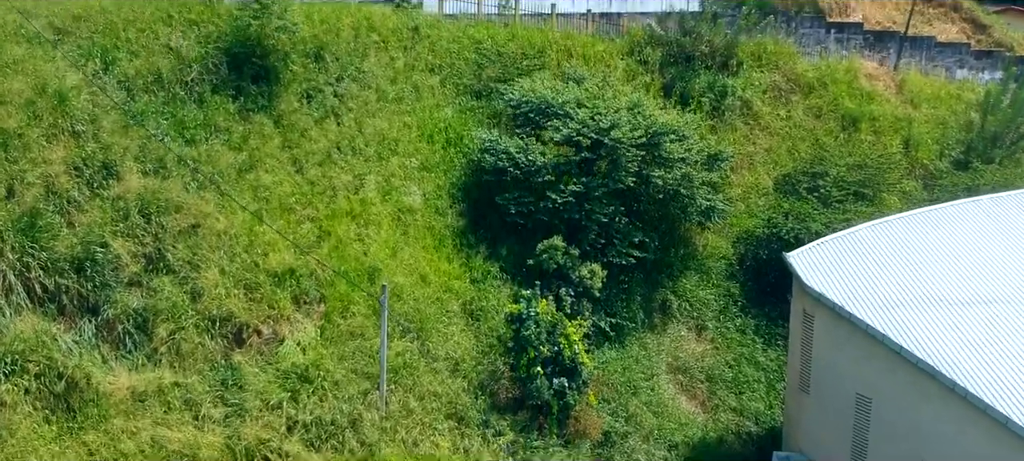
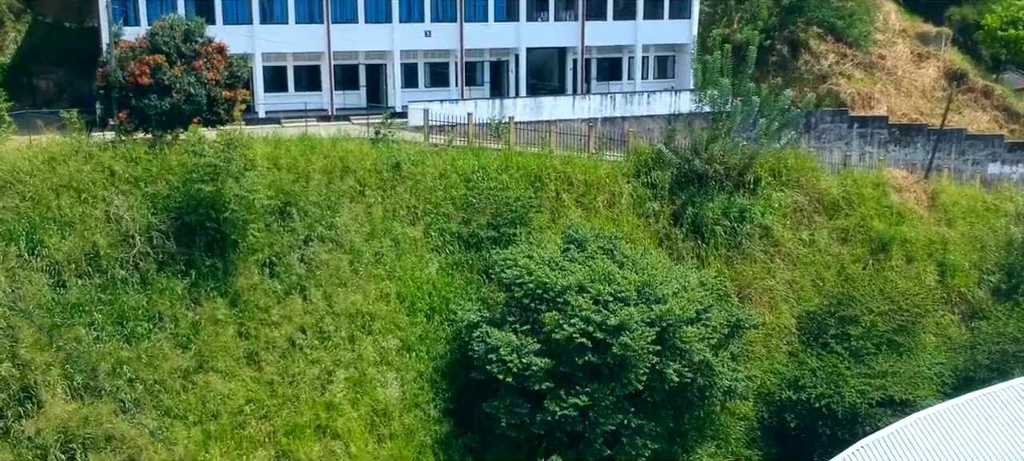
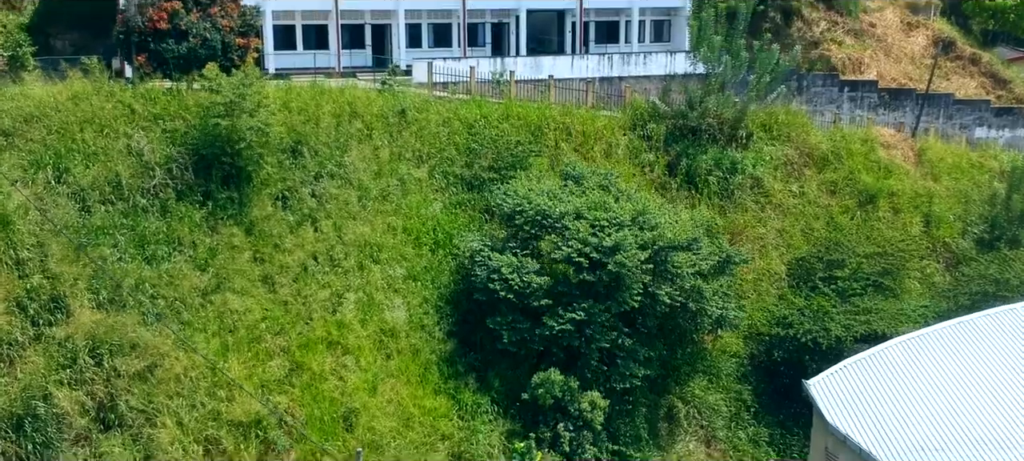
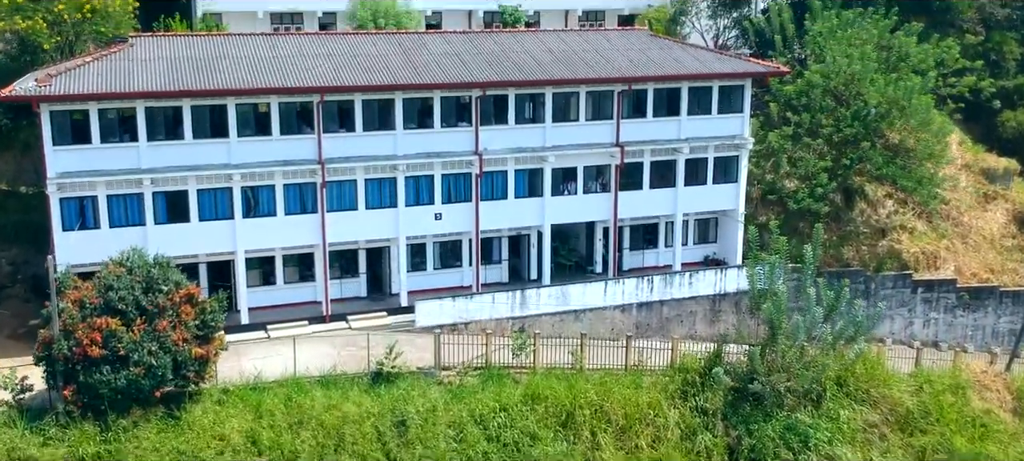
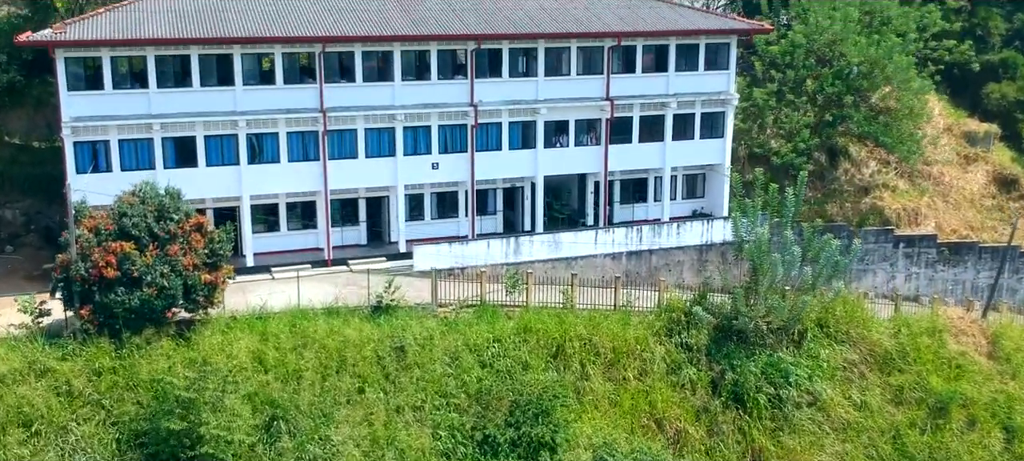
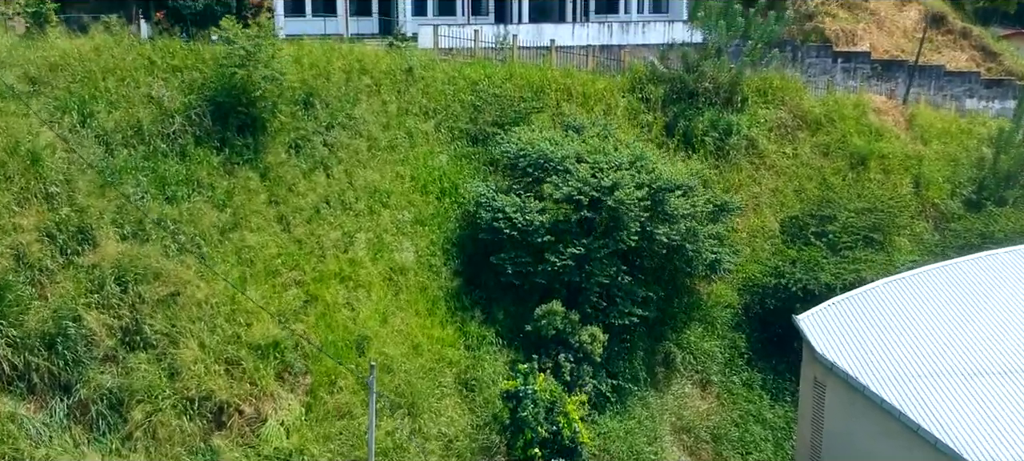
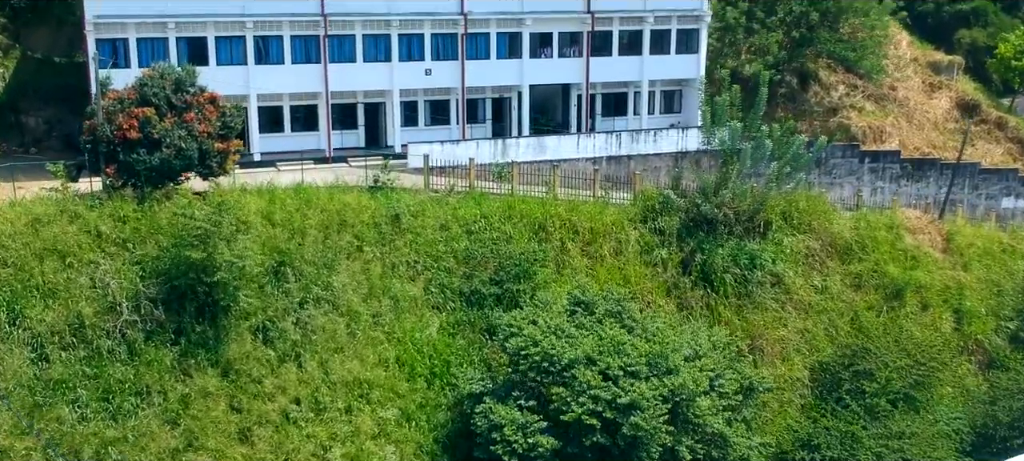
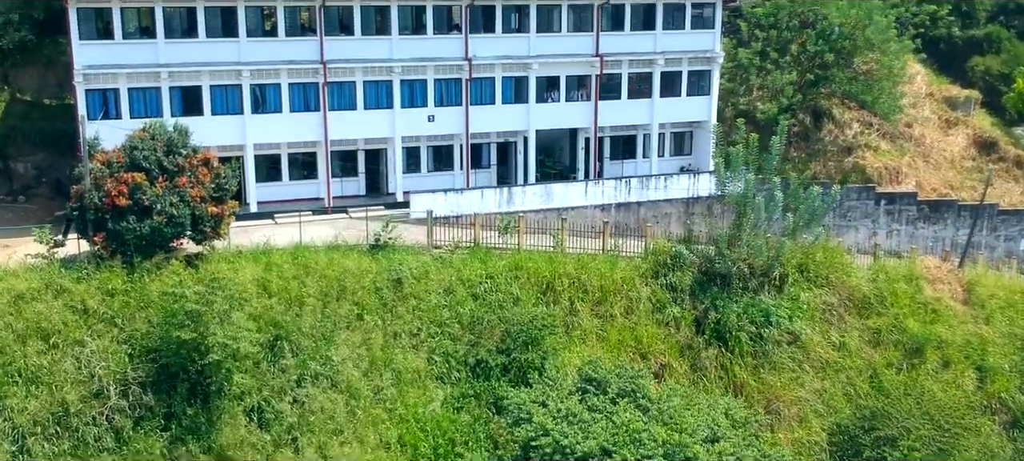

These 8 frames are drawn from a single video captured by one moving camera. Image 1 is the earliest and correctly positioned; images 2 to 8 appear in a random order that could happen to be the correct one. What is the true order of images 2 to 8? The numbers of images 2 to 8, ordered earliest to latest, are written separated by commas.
6, 3, 2, 7, 8, 5, 4
